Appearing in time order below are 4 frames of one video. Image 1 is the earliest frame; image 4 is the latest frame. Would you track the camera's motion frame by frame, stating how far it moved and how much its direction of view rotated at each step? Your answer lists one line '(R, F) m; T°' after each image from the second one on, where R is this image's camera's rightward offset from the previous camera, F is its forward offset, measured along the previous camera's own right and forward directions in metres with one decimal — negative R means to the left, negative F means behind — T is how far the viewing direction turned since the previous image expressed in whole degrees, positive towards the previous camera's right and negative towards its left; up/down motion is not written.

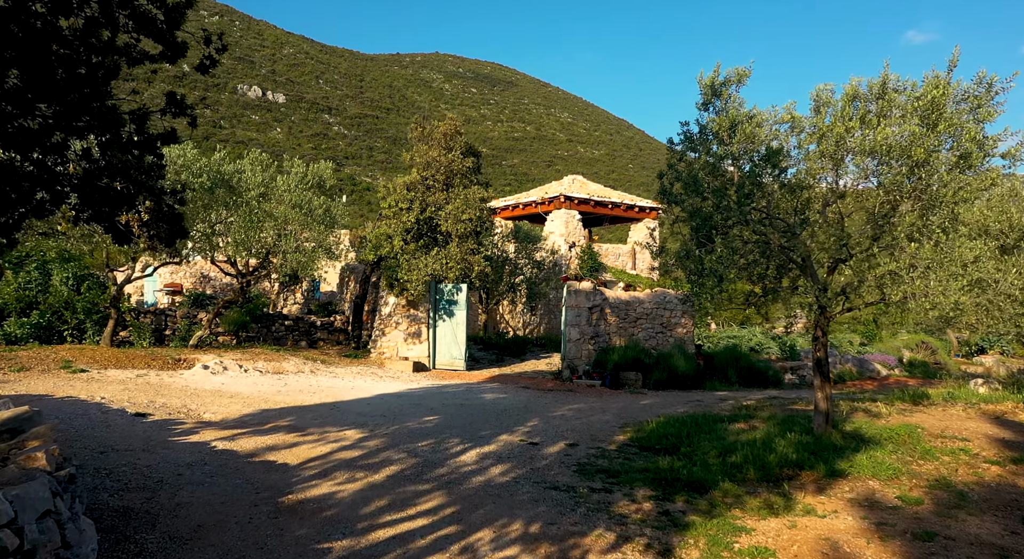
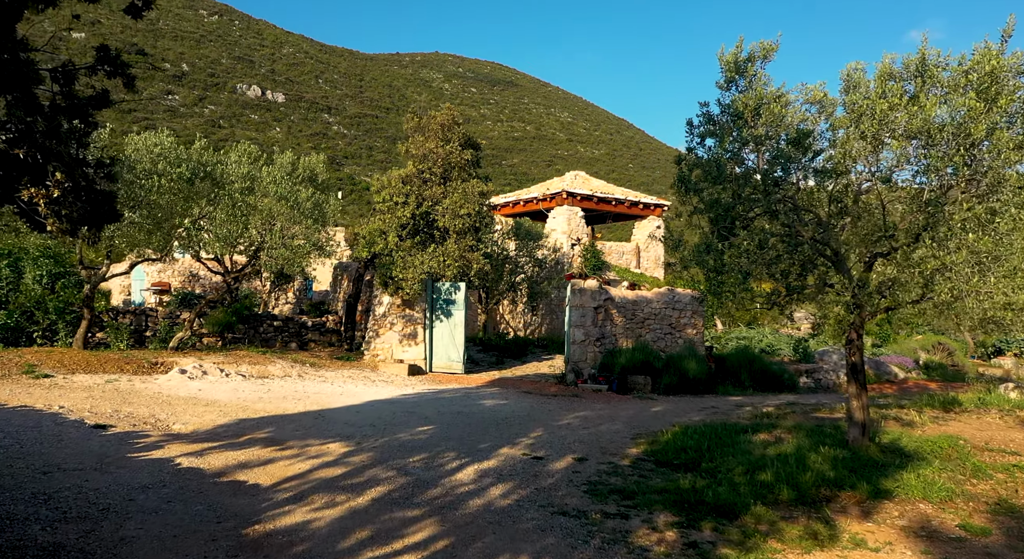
(0.0, +0.8) m; 0°
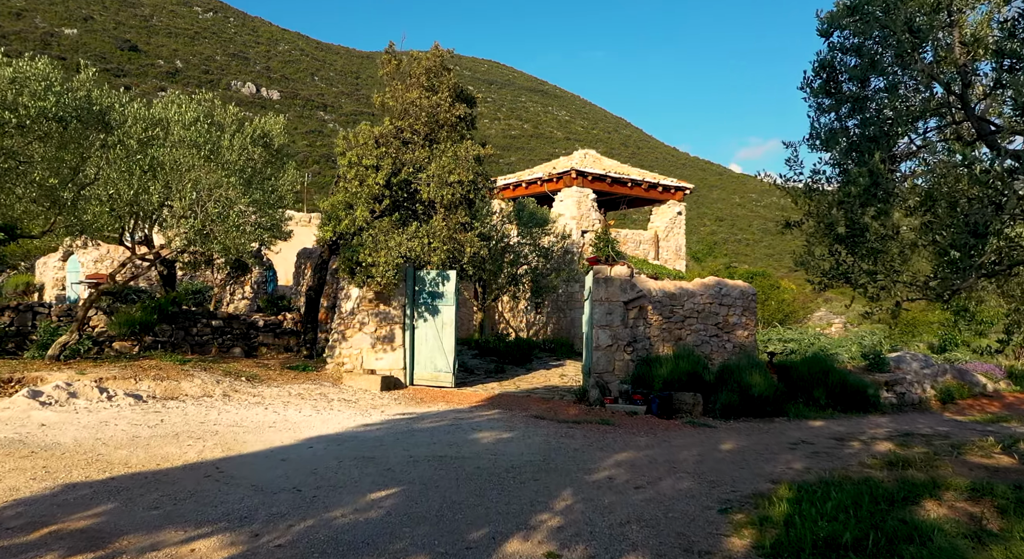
(-0.1, +3.5) m; 0°
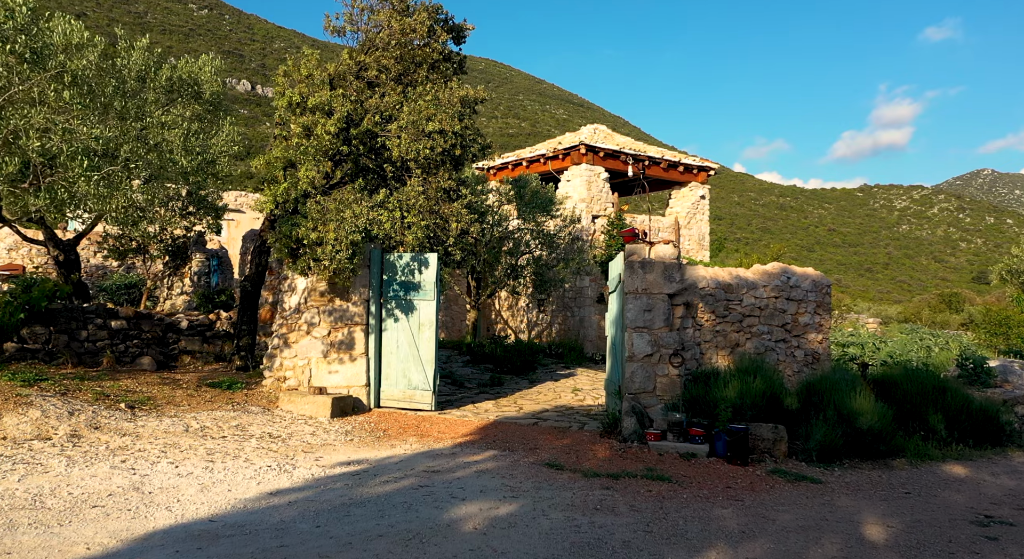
(0.0, +3.2) m; 0°
